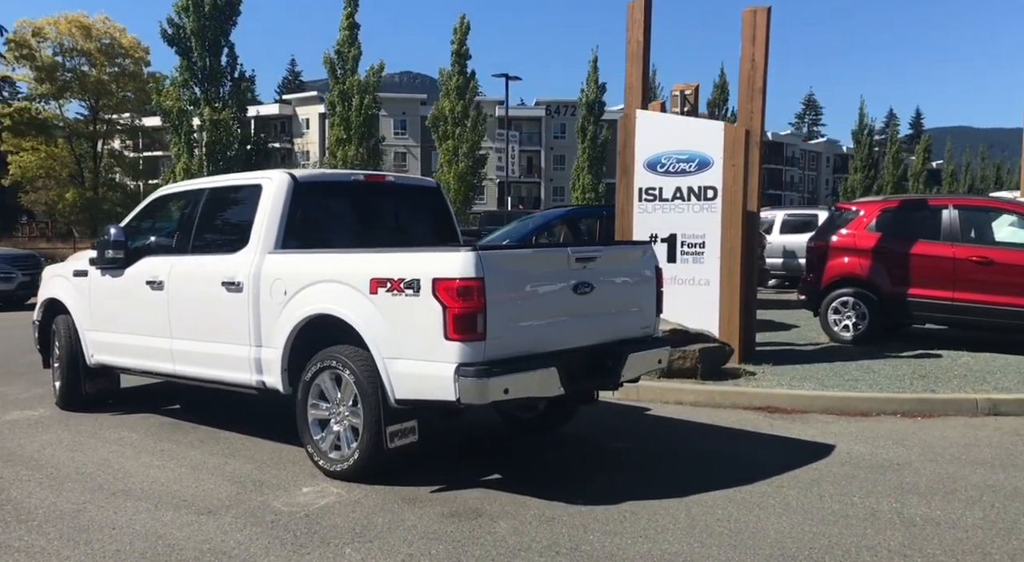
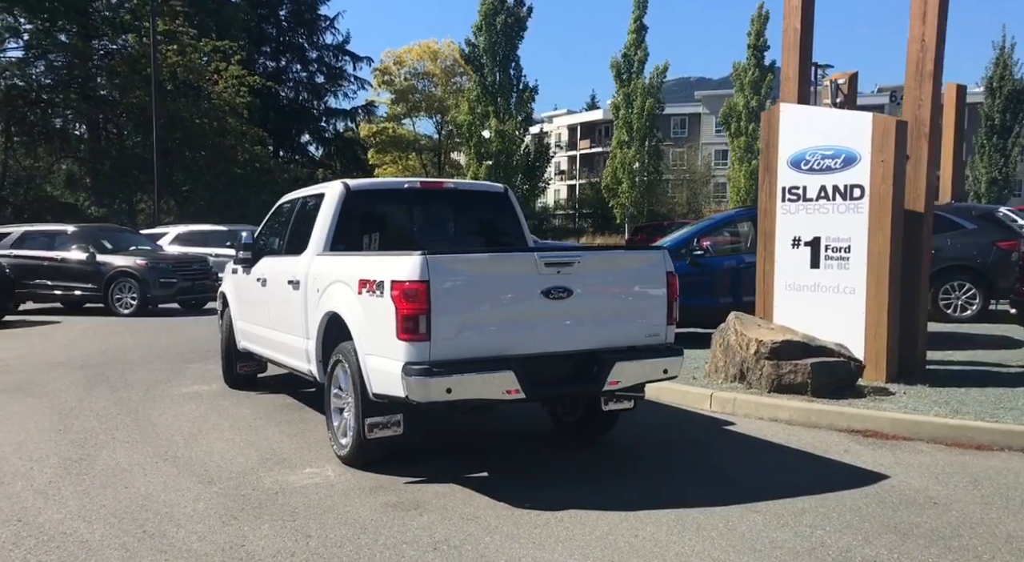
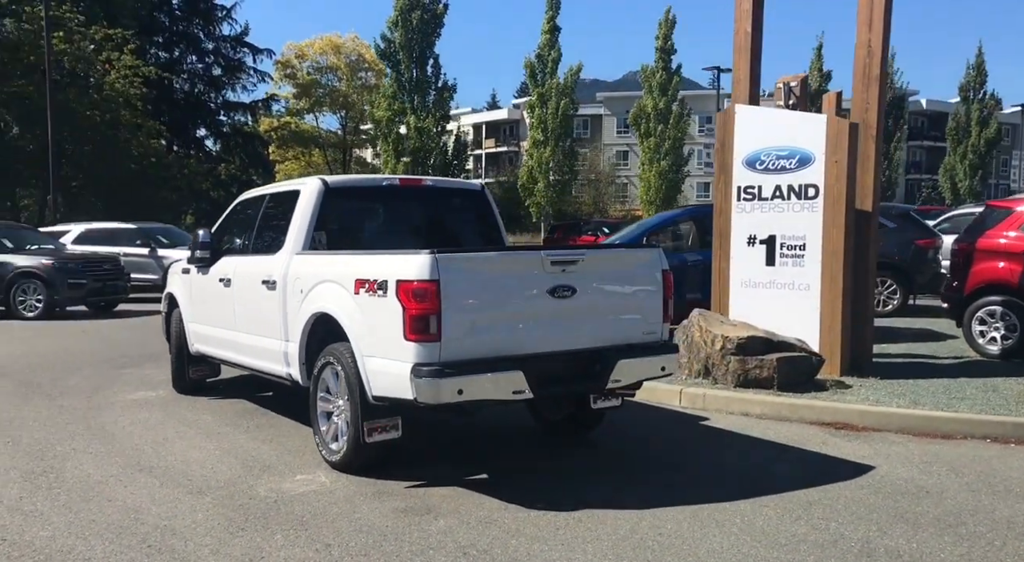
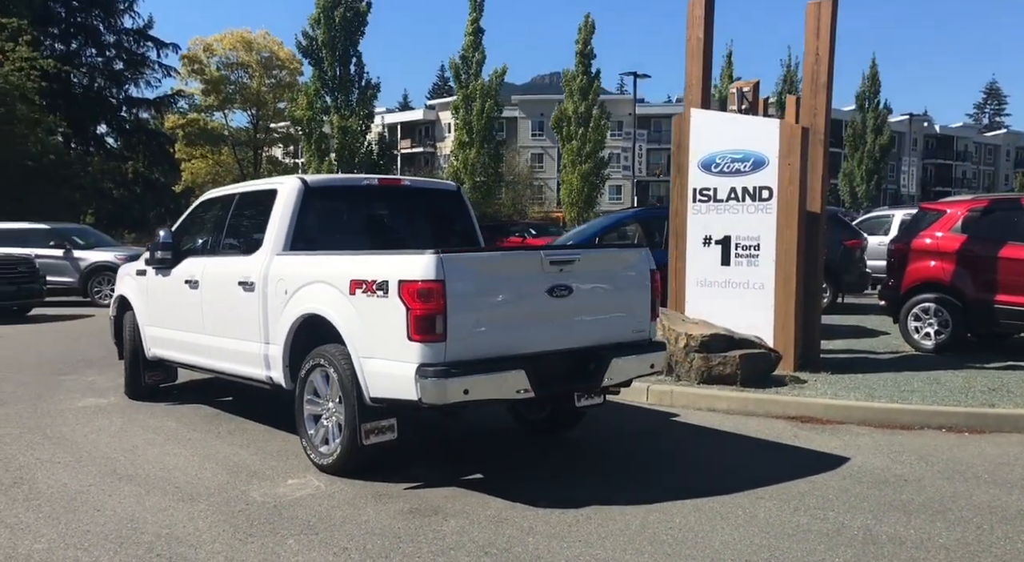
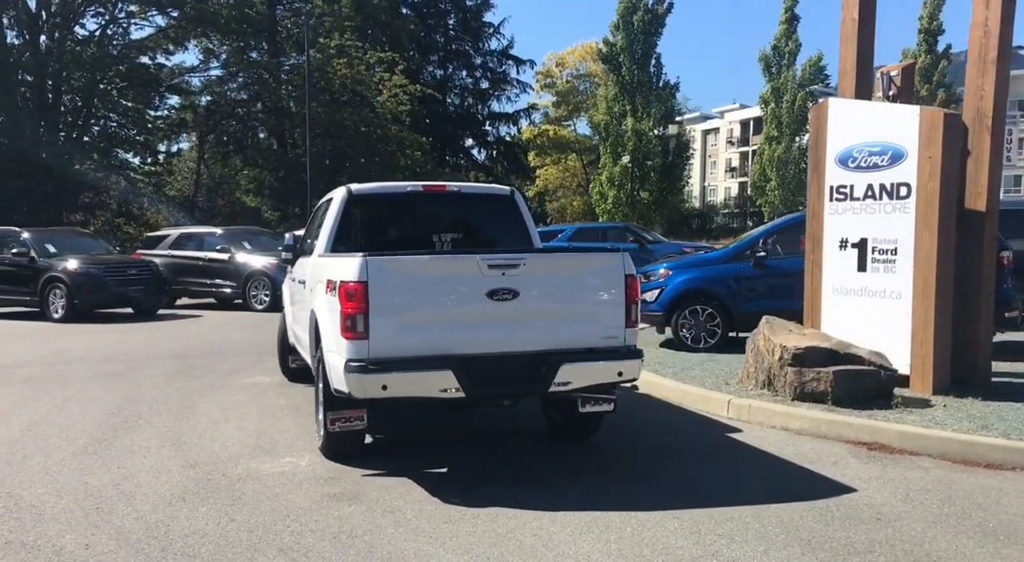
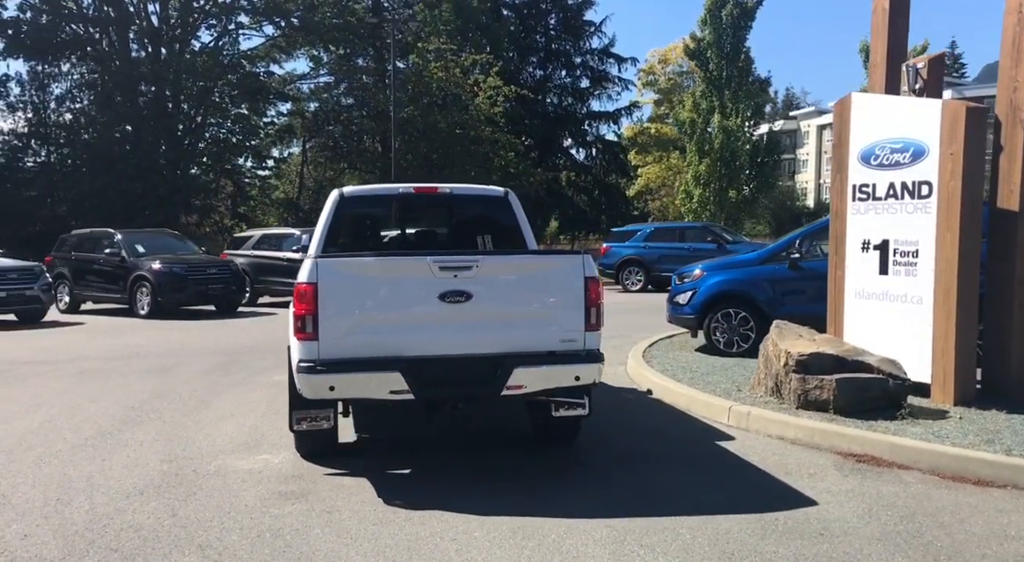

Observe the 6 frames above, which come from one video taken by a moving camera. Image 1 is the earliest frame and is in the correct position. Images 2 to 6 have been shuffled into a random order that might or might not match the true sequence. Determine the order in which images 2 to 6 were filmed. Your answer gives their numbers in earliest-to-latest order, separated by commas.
4, 3, 2, 5, 6
